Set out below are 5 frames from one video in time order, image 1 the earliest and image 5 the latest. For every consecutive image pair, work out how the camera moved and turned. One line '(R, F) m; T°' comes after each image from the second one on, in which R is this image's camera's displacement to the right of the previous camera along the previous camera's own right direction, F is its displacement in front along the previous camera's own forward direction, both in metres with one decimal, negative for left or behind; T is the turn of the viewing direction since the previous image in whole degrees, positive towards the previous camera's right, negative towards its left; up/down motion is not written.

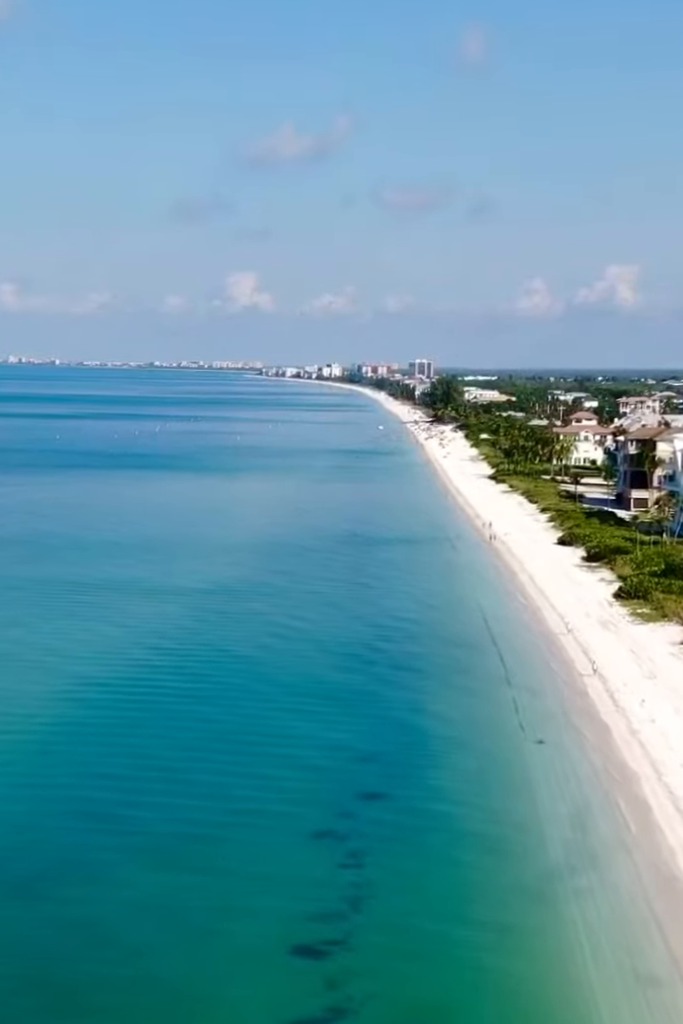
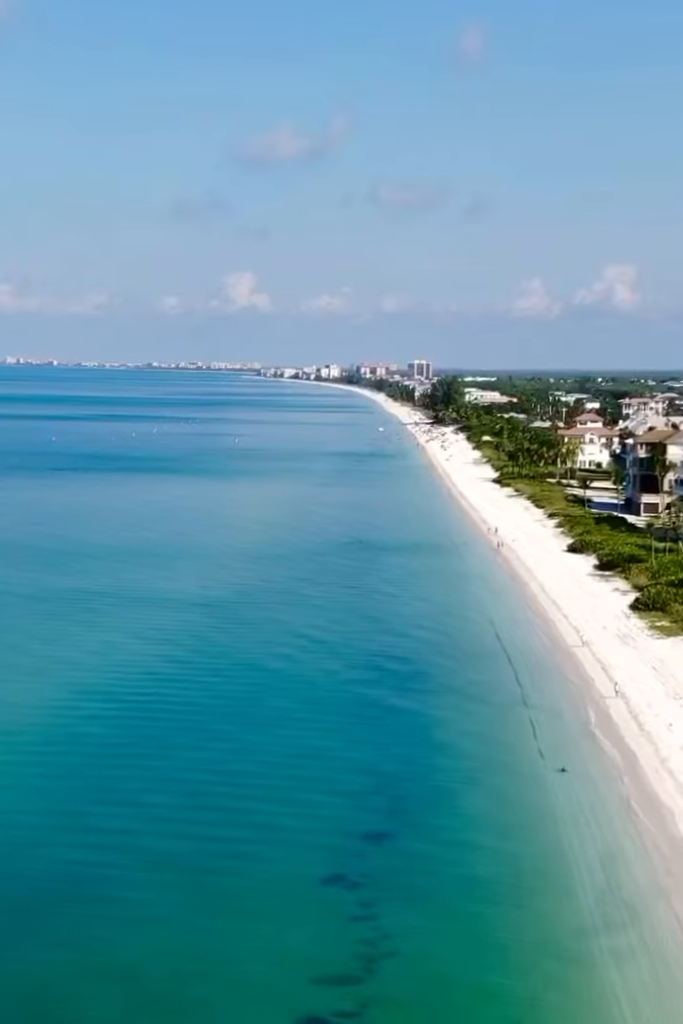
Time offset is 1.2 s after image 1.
(-0.2, +1.8) m; 0°
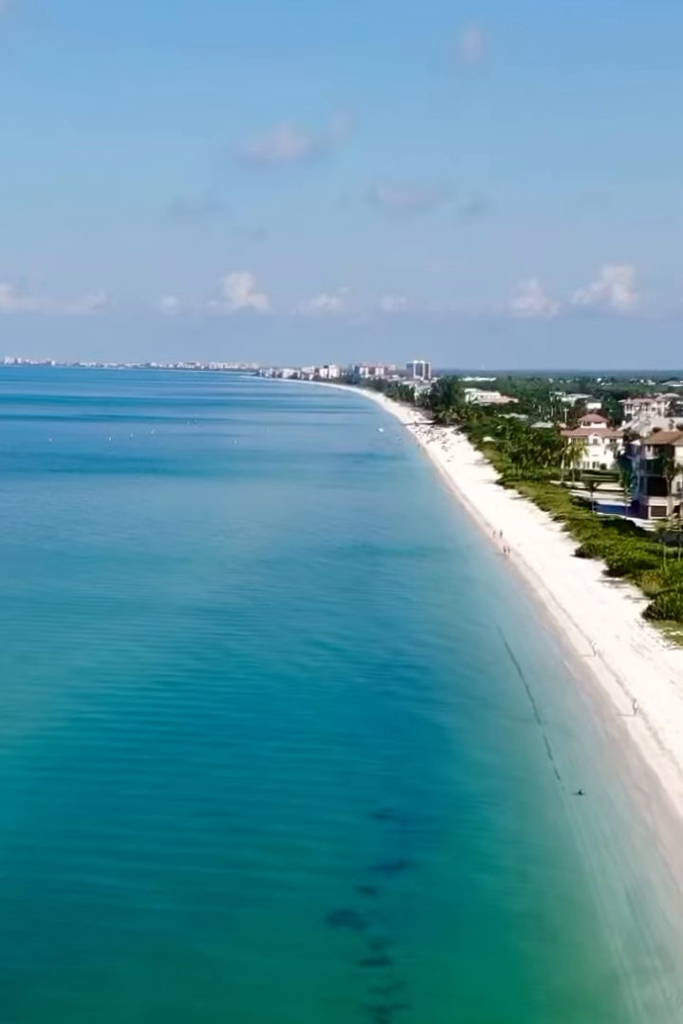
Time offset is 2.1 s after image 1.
(-0.2, +1.4) m; 0°
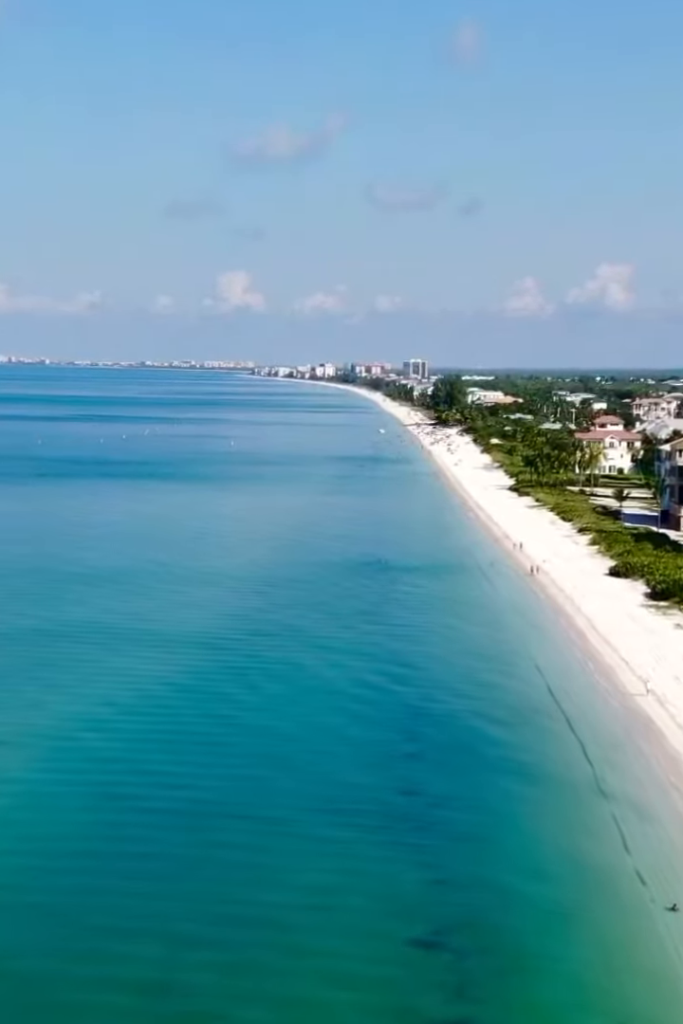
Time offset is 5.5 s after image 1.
(-0.5, +5.2) m; 0°
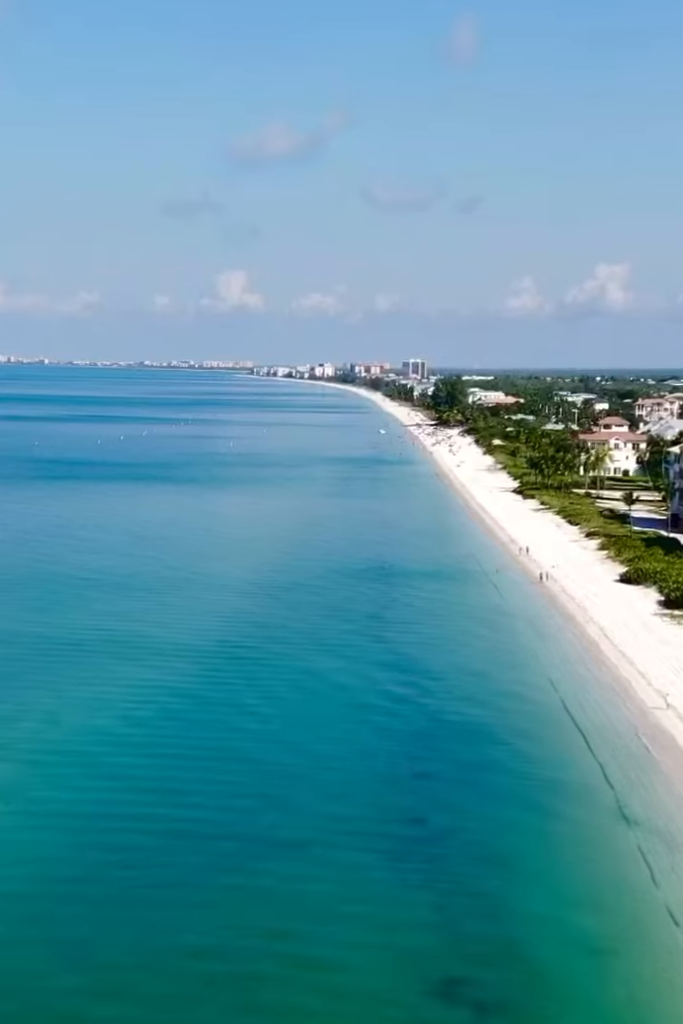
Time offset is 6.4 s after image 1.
(-0.2, +1.3) m; 0°
